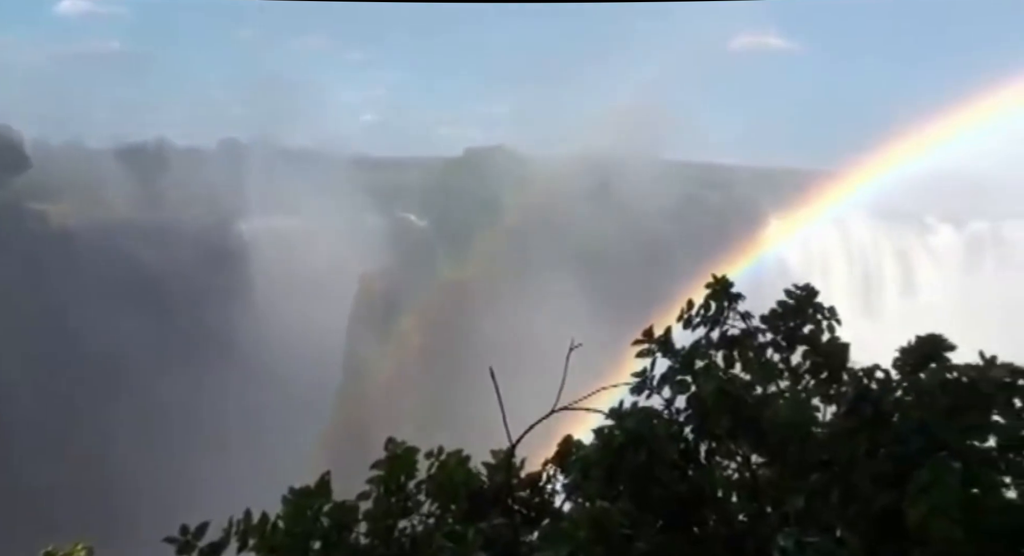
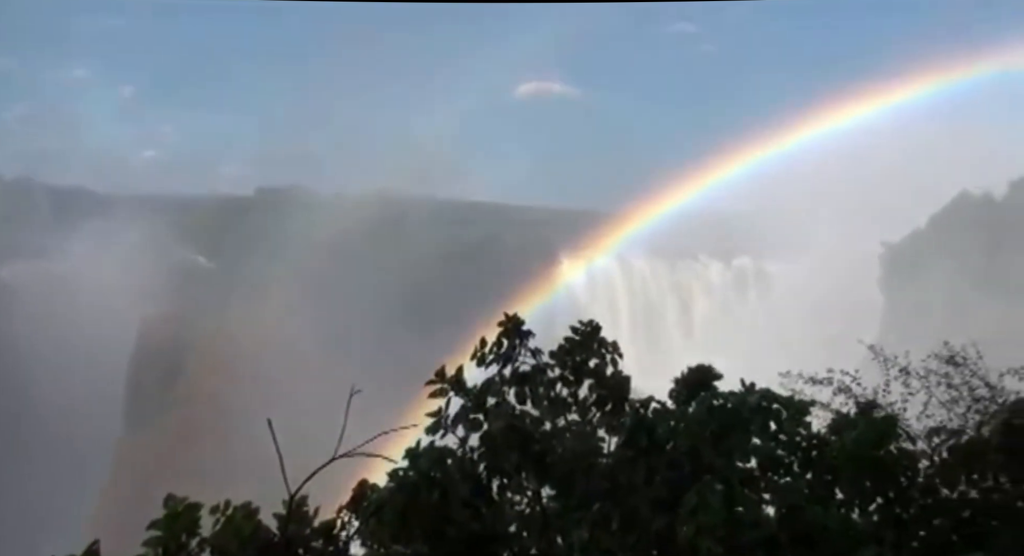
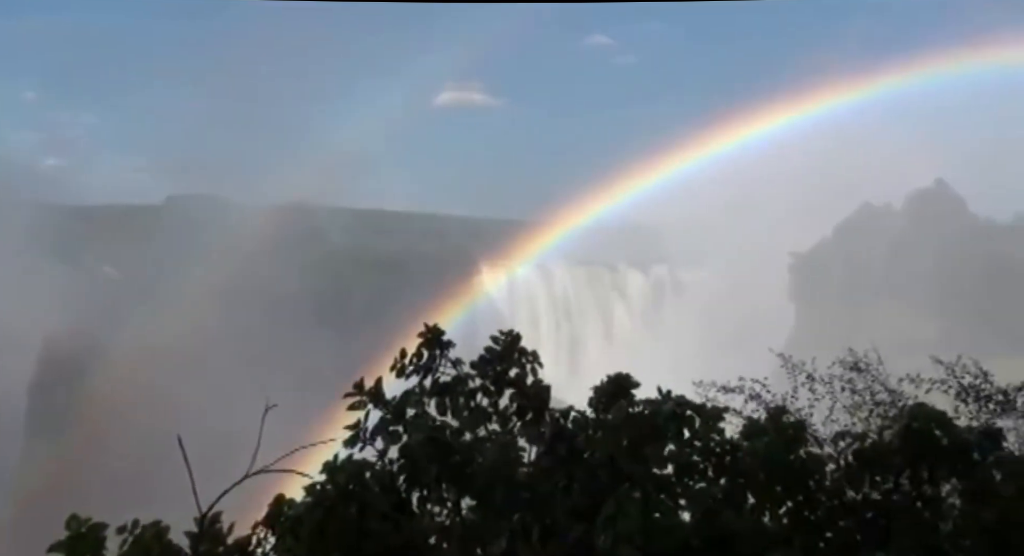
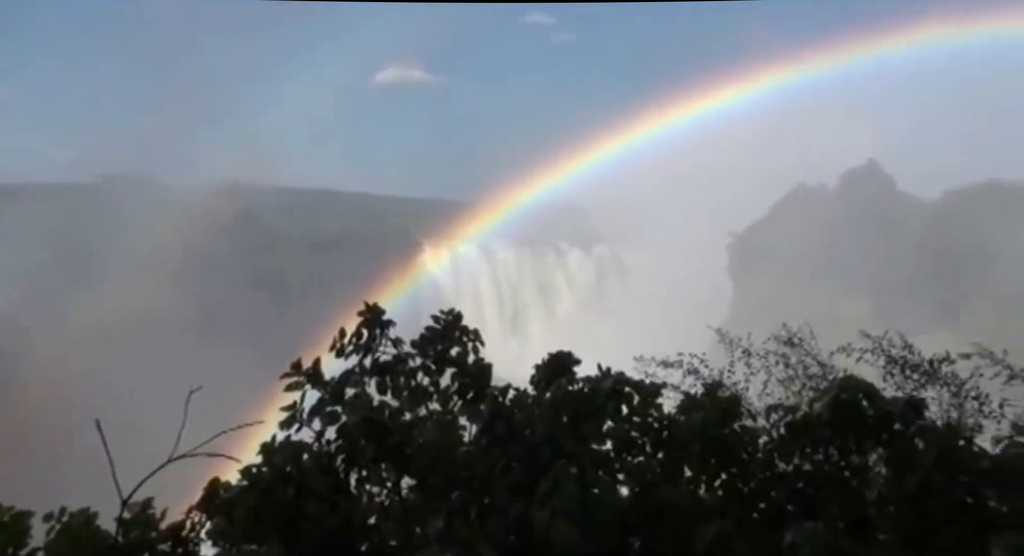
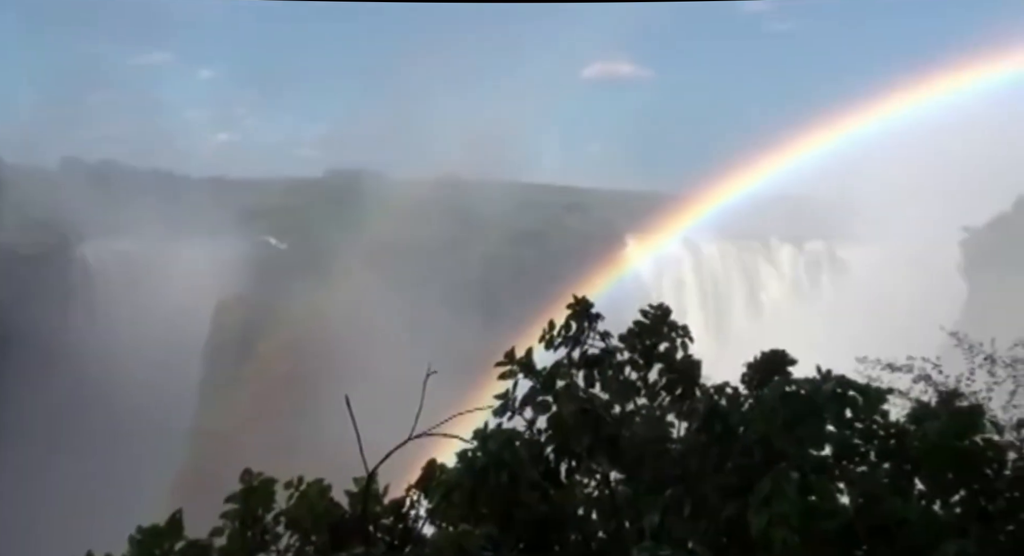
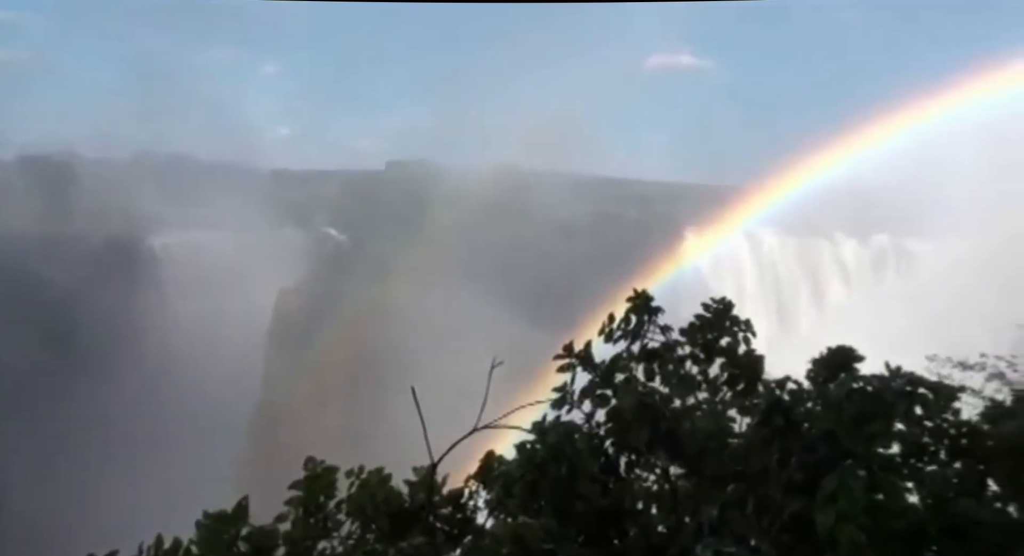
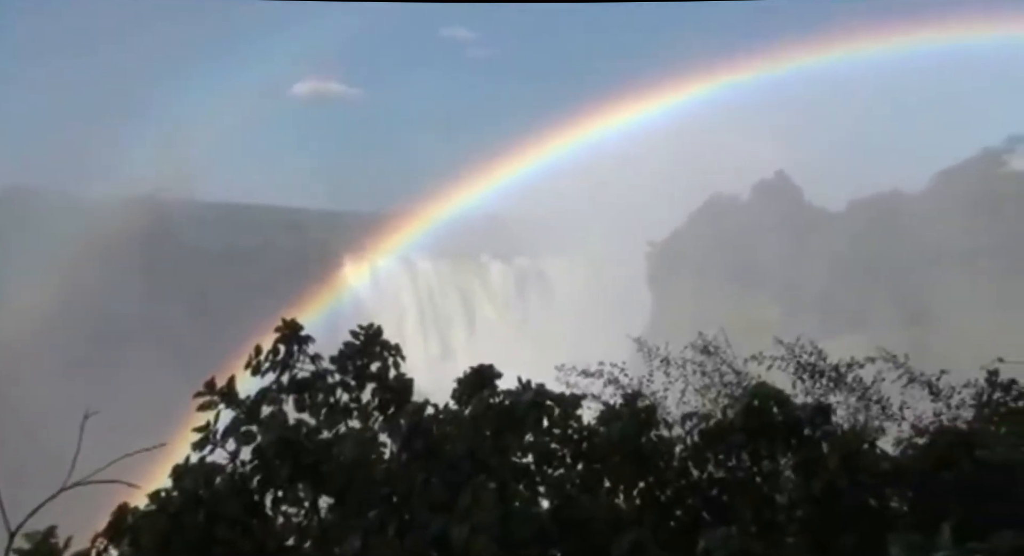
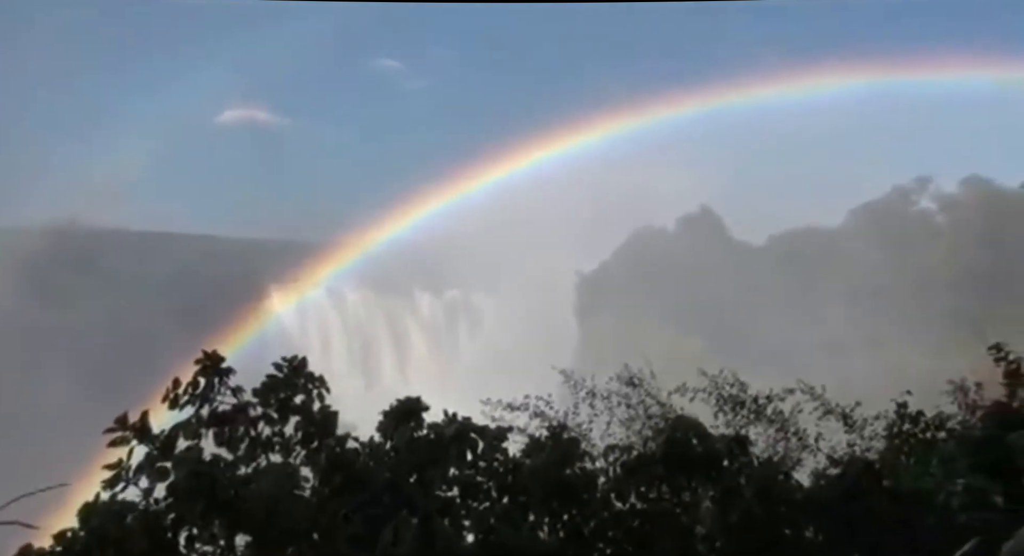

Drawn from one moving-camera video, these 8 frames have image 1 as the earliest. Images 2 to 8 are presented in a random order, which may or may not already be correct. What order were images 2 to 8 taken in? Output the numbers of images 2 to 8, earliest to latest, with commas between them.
6, 5, 2, 3, 4, 7, 8
